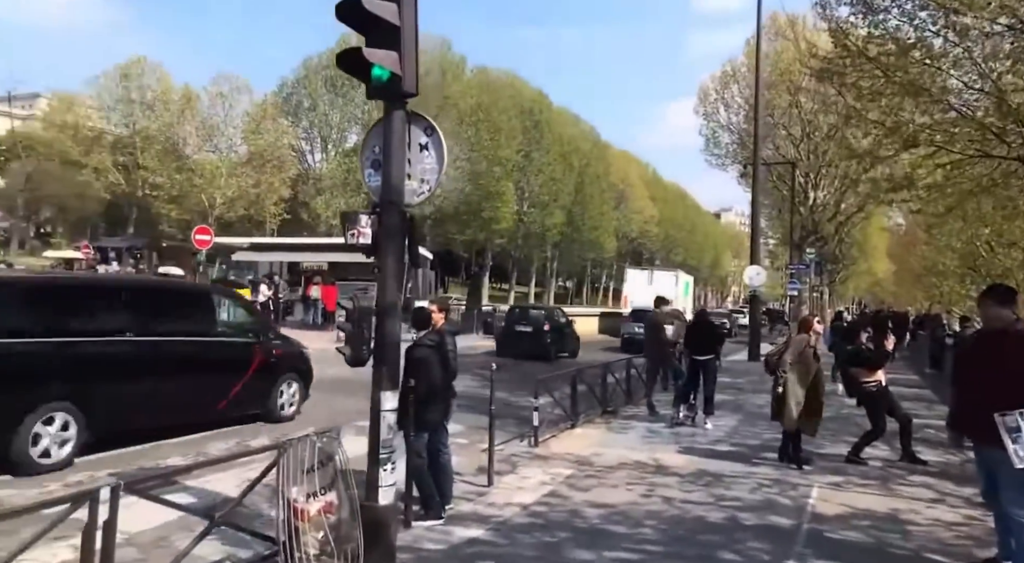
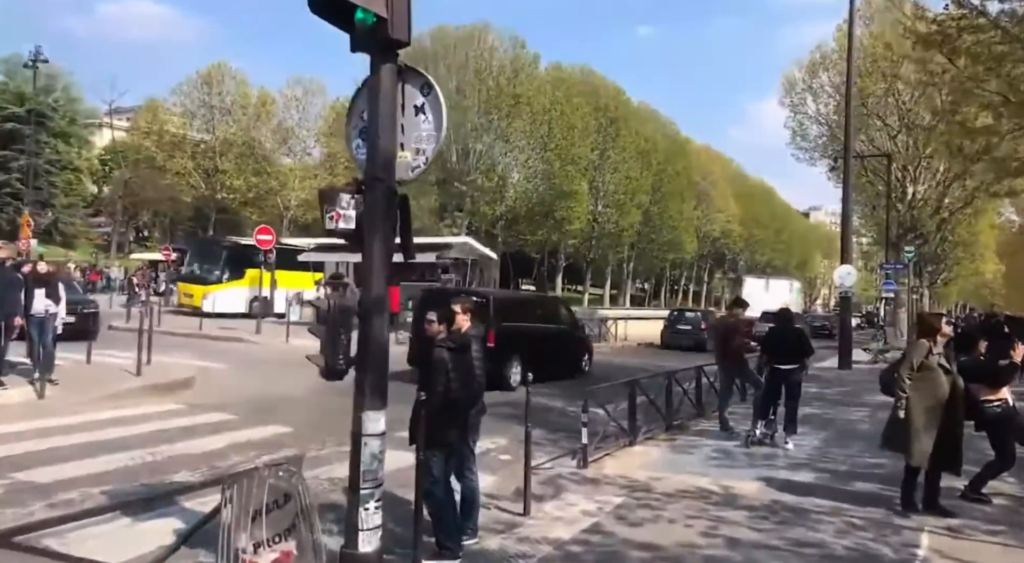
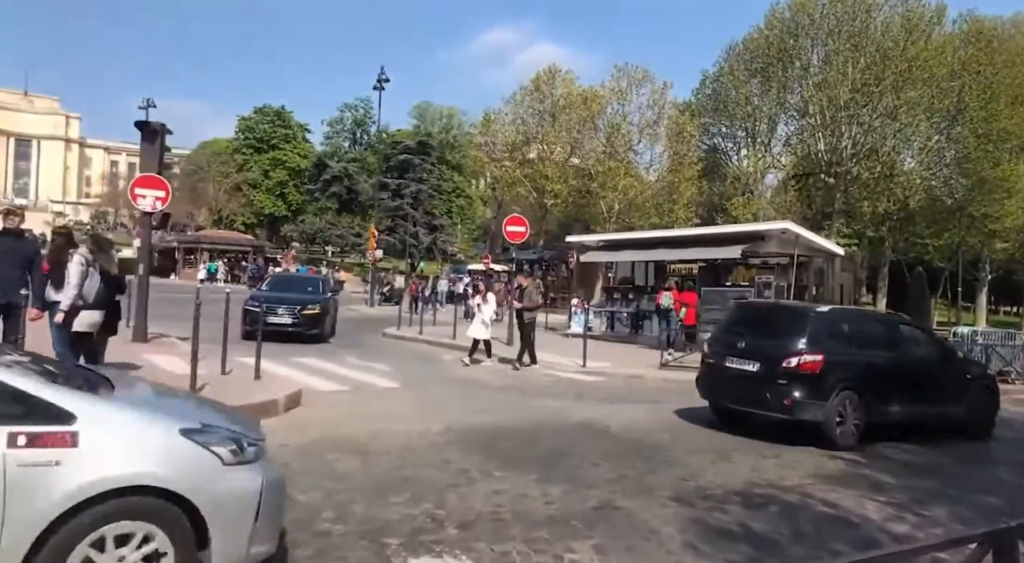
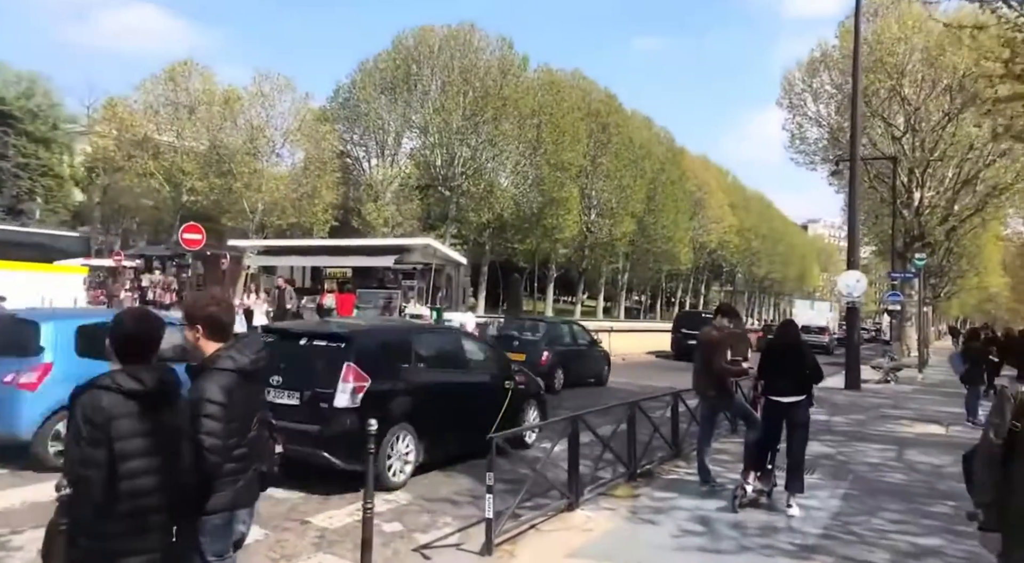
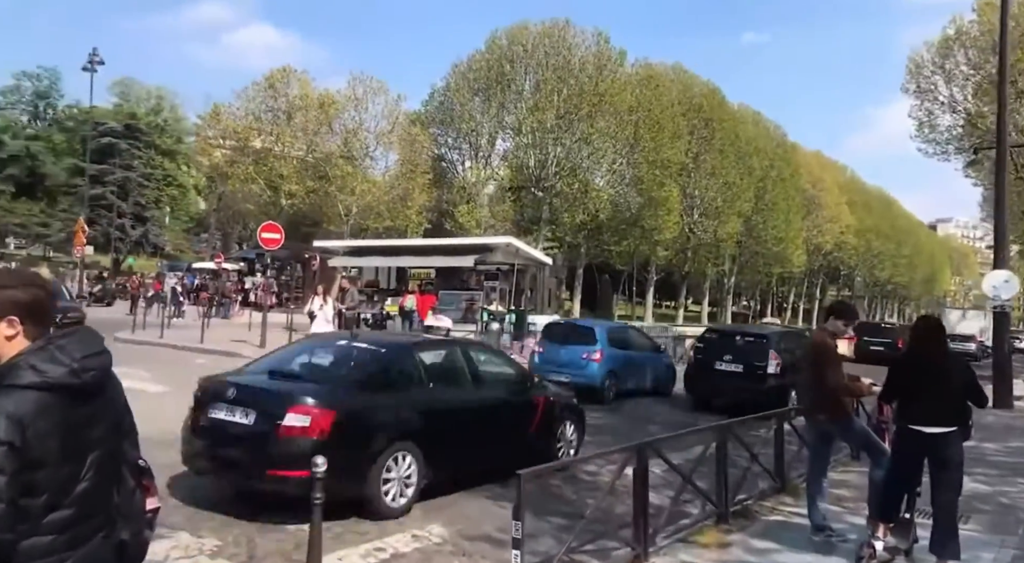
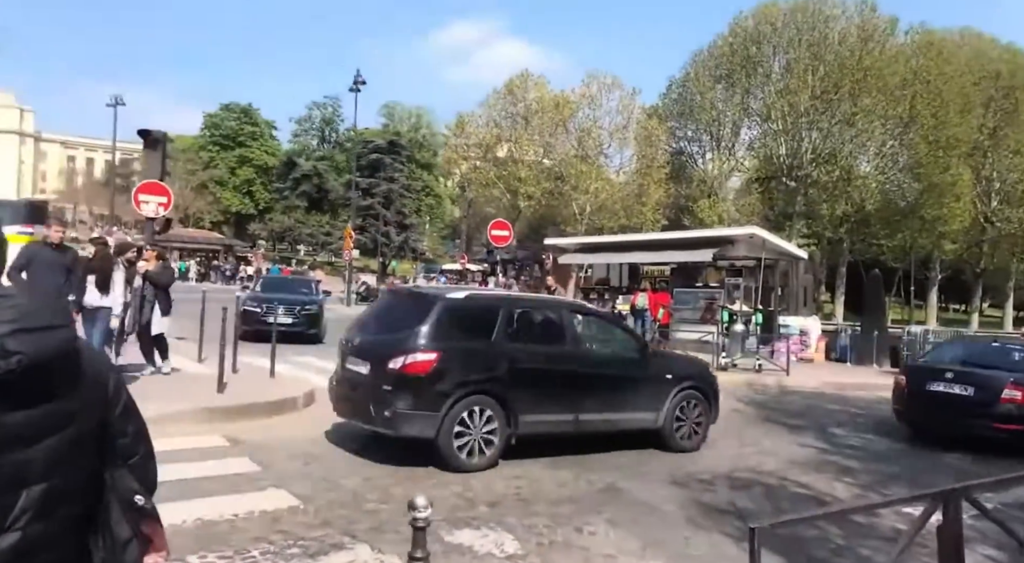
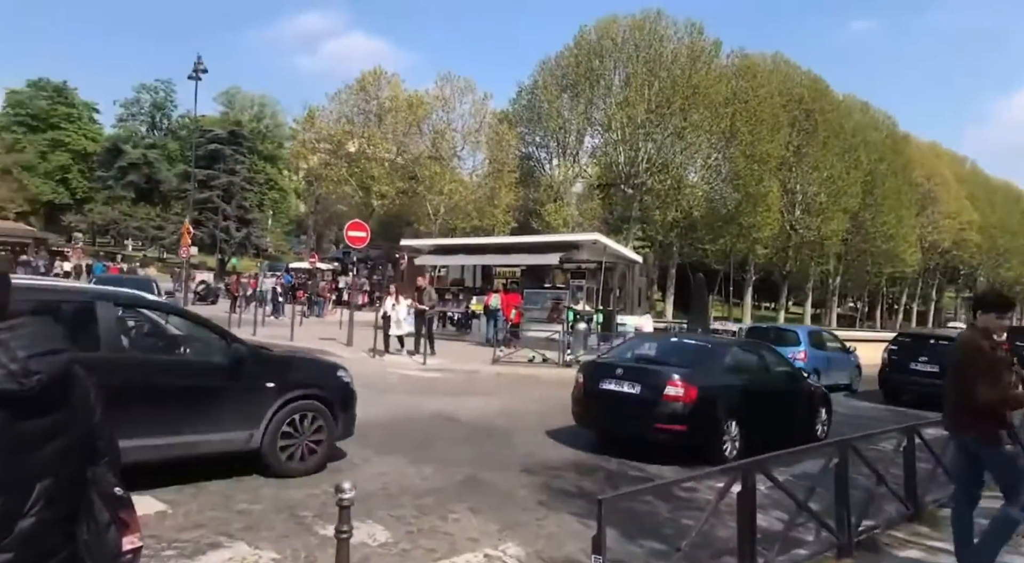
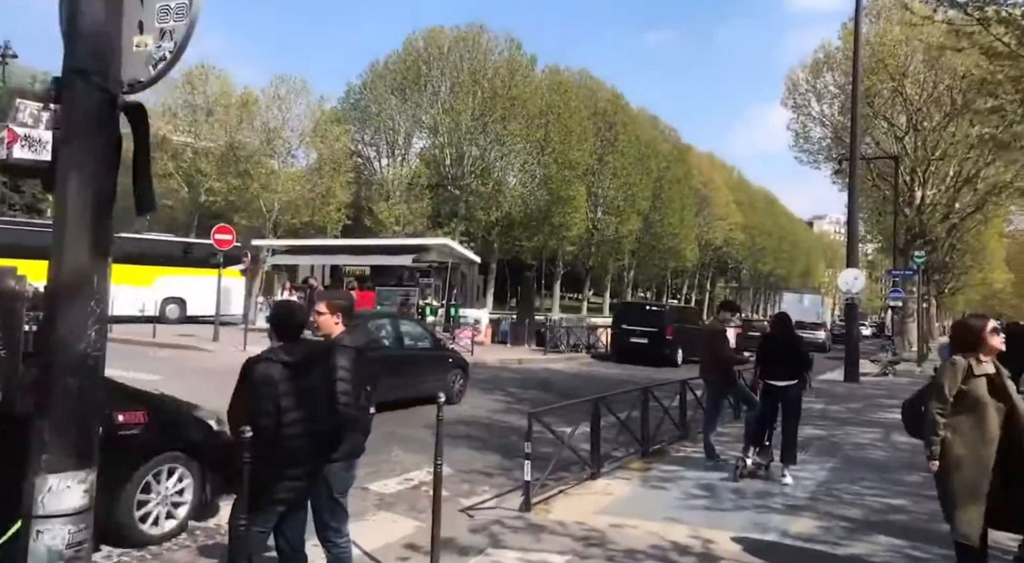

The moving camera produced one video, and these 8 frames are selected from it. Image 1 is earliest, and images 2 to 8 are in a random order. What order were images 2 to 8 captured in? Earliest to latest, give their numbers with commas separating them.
2, 8, 4, 5, 7, 6, 3
